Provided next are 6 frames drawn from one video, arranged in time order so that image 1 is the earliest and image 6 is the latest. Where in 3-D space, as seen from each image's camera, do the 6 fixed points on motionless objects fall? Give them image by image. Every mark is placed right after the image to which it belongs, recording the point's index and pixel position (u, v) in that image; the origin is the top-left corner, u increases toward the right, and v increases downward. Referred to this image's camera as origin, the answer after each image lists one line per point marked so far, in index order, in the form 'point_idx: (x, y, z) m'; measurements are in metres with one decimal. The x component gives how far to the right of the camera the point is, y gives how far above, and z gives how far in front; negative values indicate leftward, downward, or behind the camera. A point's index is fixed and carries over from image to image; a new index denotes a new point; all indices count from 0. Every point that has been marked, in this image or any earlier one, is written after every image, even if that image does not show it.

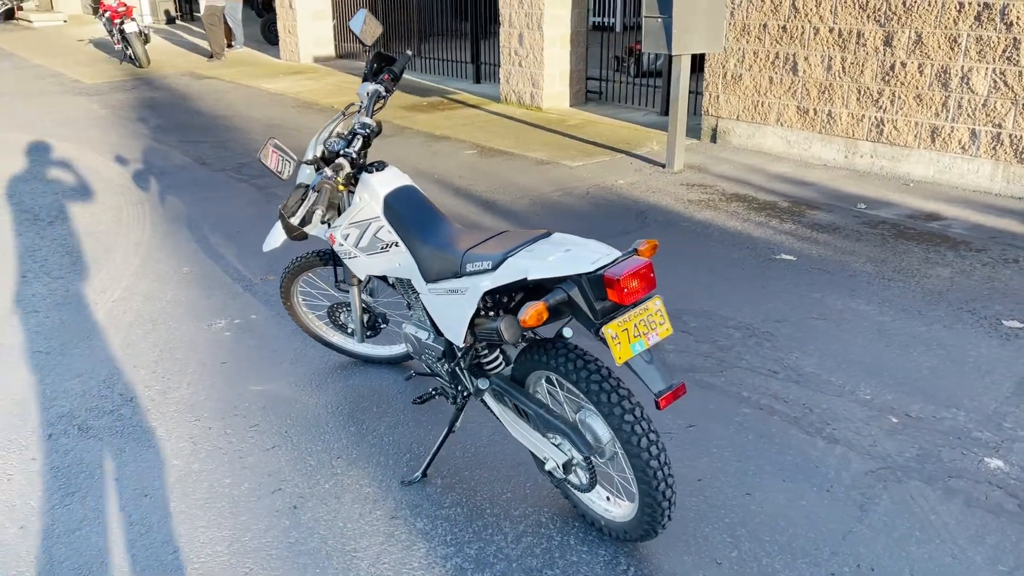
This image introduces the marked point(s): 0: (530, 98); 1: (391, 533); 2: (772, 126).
0: (+0.3, +2.7, +12.3) m
1: (-0.4, -0.9, +3.2) m
2: (+2.8, +1.7, +9.2) m
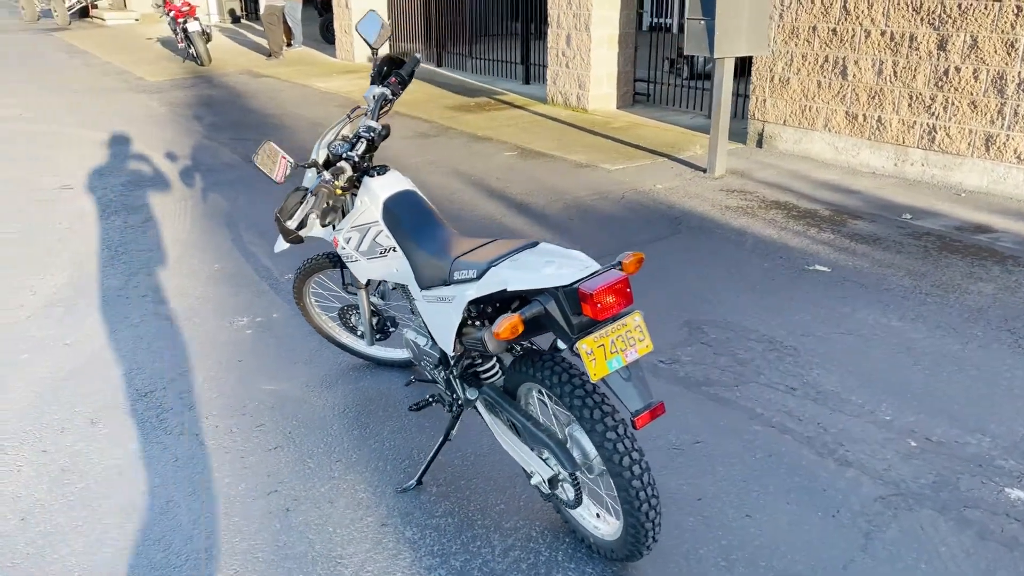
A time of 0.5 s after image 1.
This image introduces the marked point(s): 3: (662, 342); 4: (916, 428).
0: (+0.9, +2.7, +12.2) m
1: (-0.5, -0.9, +3.2) m
2: (+3.2, +1.6, +9.0) m
3: (+0.8, -0.3, +4.8) m
4: (+1.8, -0.6, +3.8) m
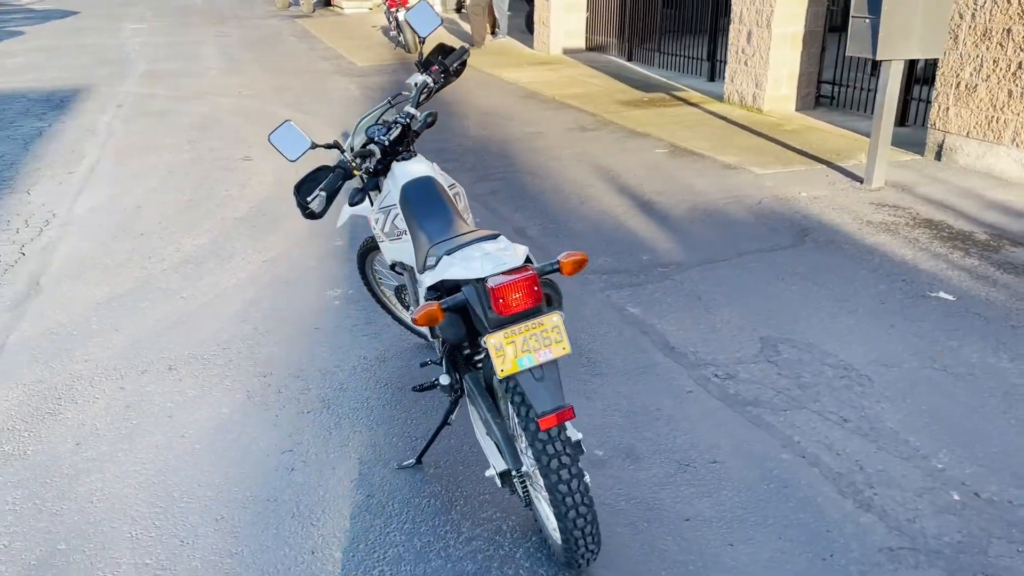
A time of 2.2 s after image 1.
0: (+3.2, +2.5, +11.7) m
1: (-0.6, -0.9, +3.3) m
2: (+4.6, +1.3, +8.0) m
3: (+1.1, -0.4, +4.6) m
4: (+1.8, -0.8, +3.4) m
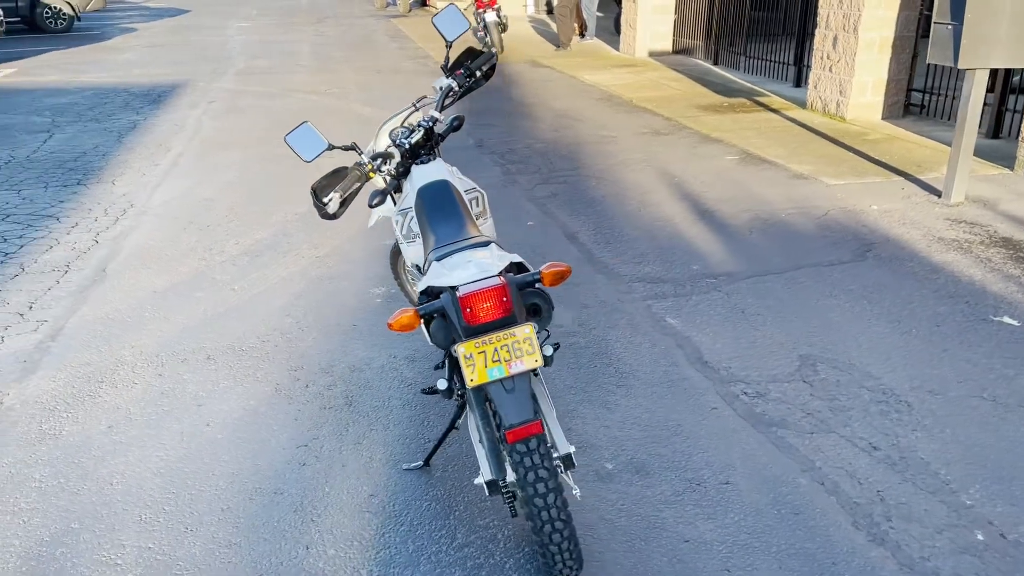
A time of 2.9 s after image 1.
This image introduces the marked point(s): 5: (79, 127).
0: (+4.2, +2.4, +11.3) m
1: (-0.6, -0.9, +3.4) m
2: (+5.1, +1.1, +7.5) m
3: (+1.3, -0.4, +4.4) m
4: (+1.8, -0.9, +3.2) m
5: (-6.0, +2.2, +12.0) m
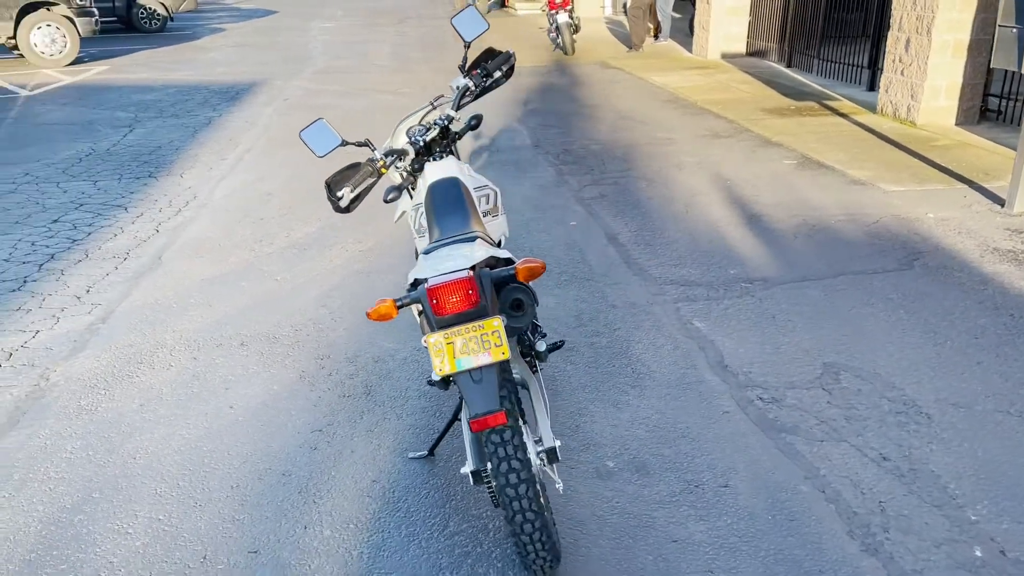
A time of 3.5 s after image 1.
0: (+4.9, +2.2, +10.9) m
1: (-0.6, -0.8, +3.5) m
2: (+5.5, +0.9, +7.1) m
3: (+1.4, -0.5, +4.4) m
4: (+1.7, -0.9, +3.1) m
5: (-5.1, +2.4, +12.5) m
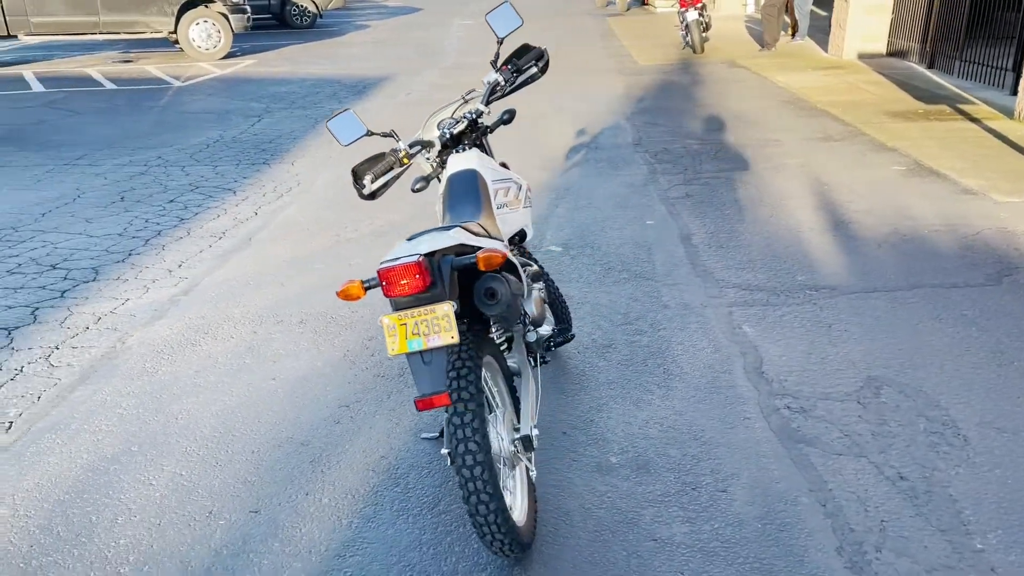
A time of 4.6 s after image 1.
0: (+6.2, +2.0, +10.1) m
1: (-0.6, -0.8, +3.7) m
2: (+6.1, +0.7, +6.3) m
3: (+1.5, -0.5, +4.2) m
4: (+1.6, -0.9, +2.9) m
5: (-3.5, +2.7, +13.3) m
